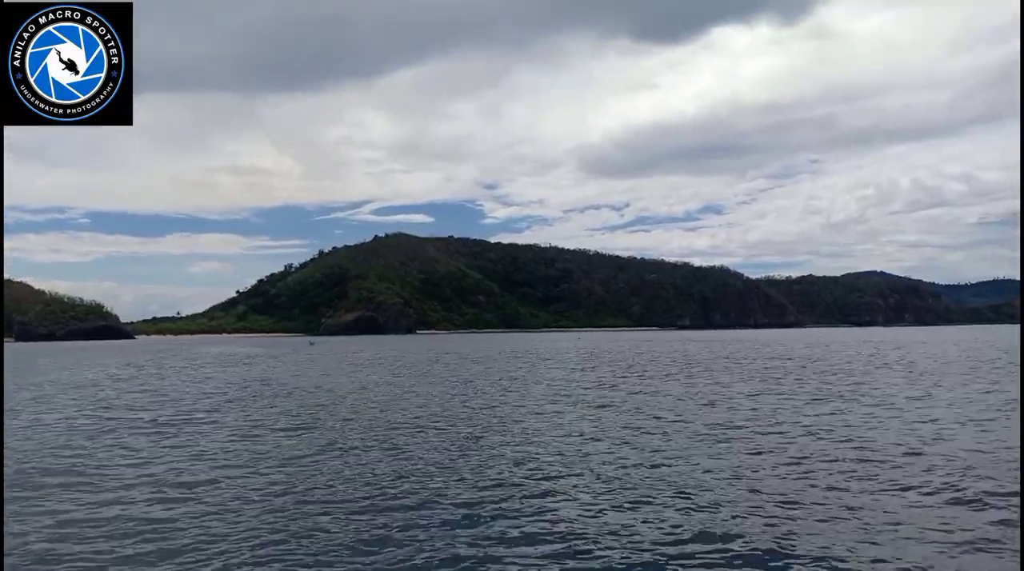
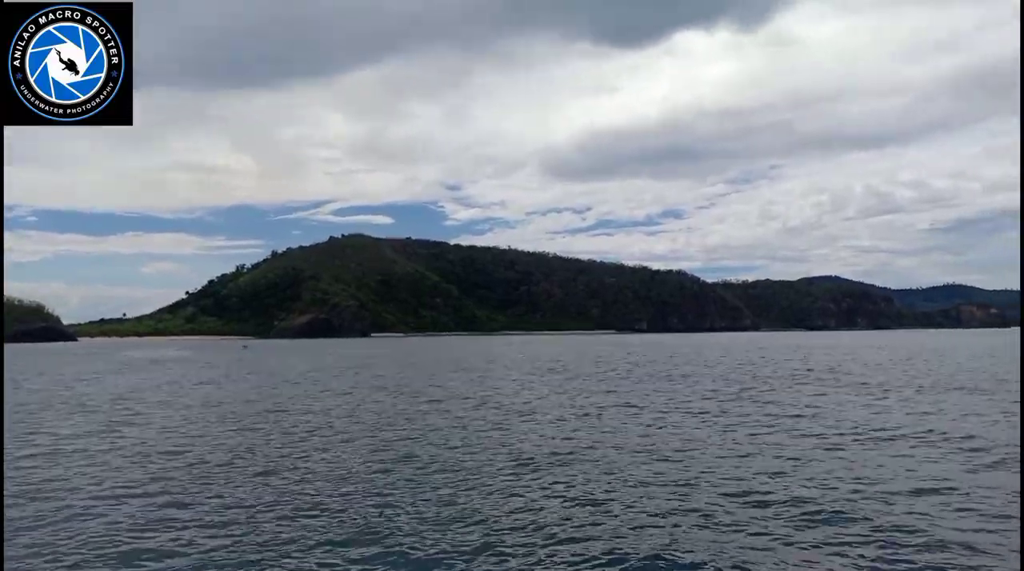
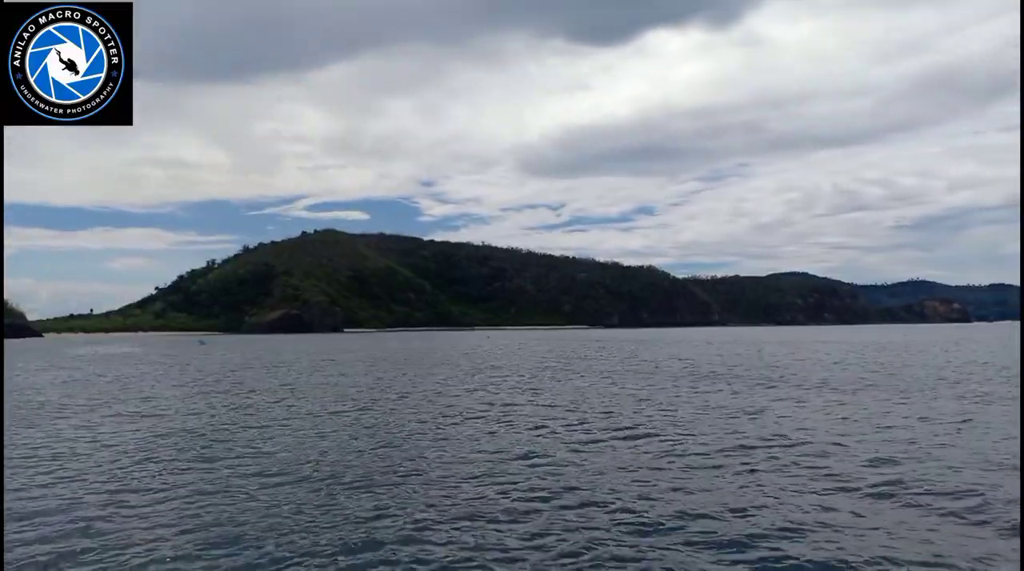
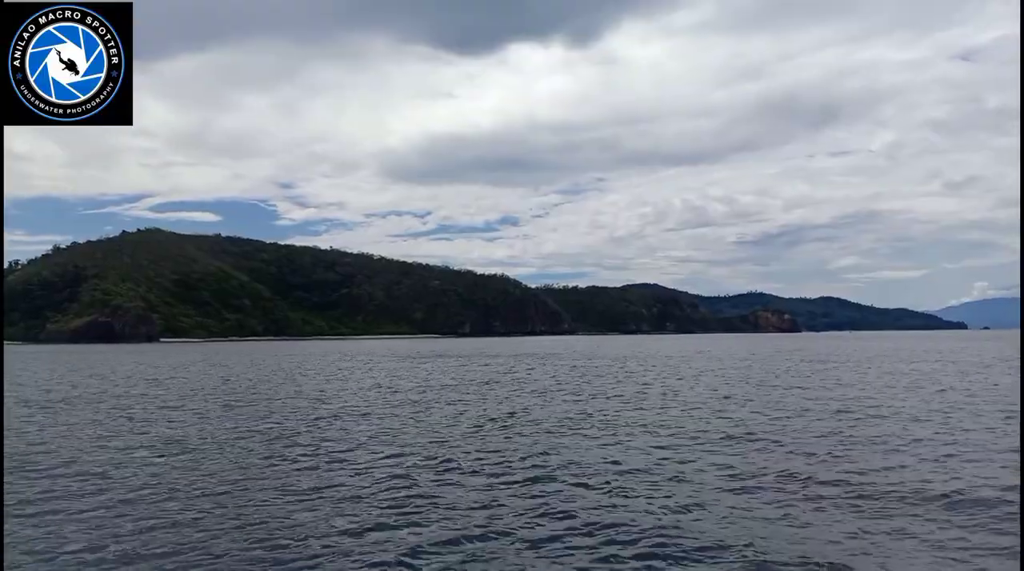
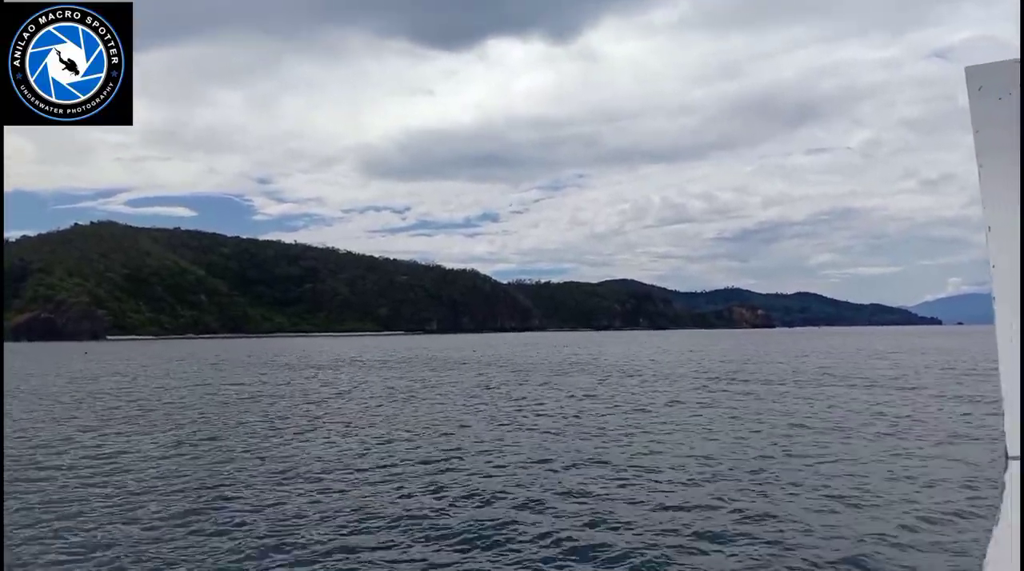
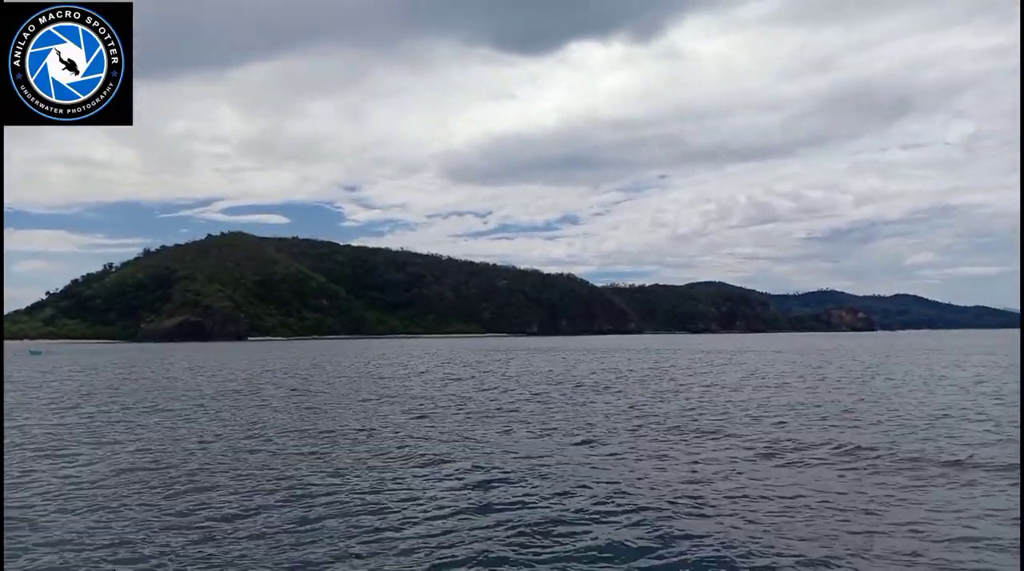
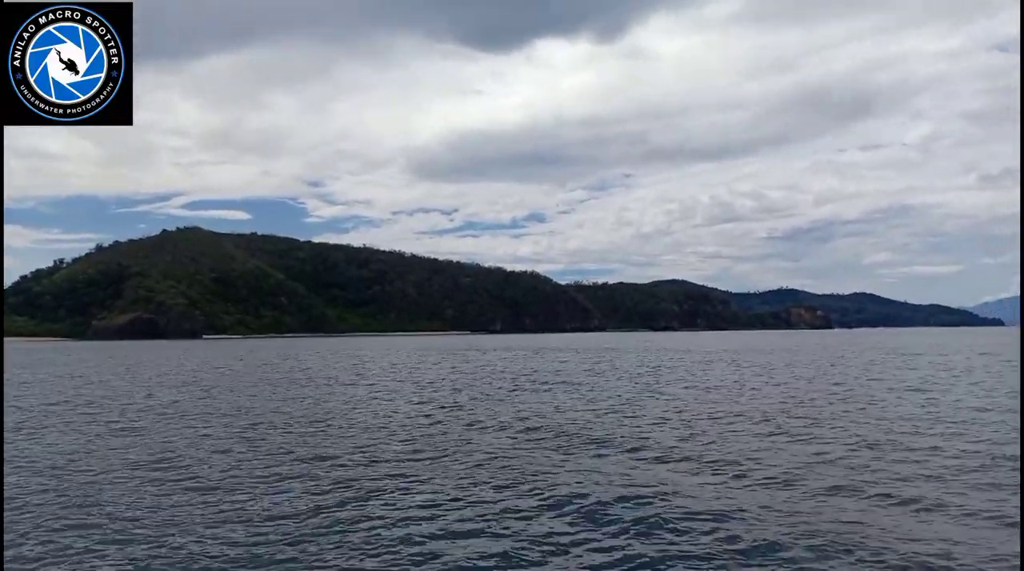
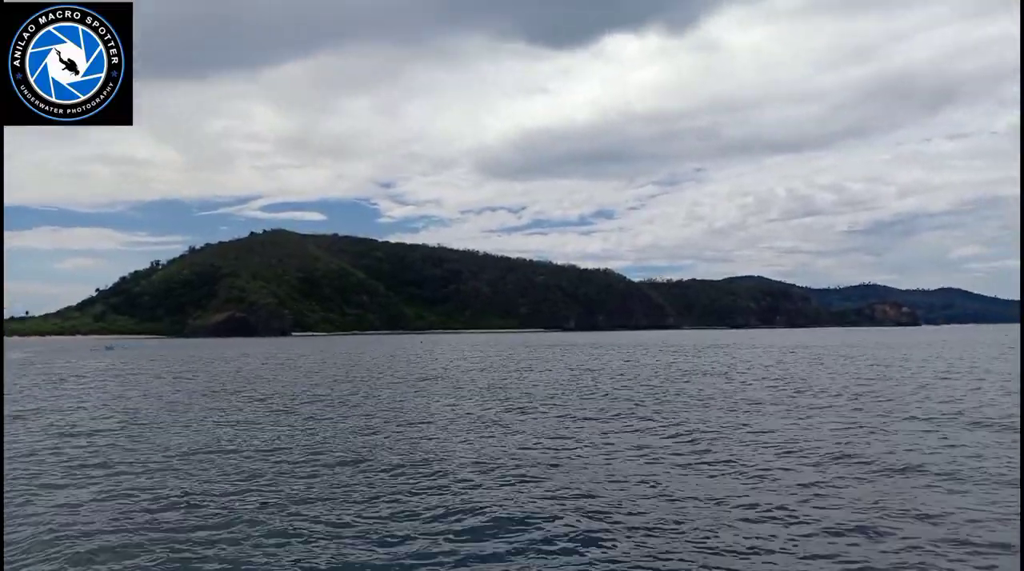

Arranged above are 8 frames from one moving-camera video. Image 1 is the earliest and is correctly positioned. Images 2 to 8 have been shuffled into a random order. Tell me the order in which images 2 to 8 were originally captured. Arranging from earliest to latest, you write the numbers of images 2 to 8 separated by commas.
2, 3, 8, 6, 7, 4, 5
